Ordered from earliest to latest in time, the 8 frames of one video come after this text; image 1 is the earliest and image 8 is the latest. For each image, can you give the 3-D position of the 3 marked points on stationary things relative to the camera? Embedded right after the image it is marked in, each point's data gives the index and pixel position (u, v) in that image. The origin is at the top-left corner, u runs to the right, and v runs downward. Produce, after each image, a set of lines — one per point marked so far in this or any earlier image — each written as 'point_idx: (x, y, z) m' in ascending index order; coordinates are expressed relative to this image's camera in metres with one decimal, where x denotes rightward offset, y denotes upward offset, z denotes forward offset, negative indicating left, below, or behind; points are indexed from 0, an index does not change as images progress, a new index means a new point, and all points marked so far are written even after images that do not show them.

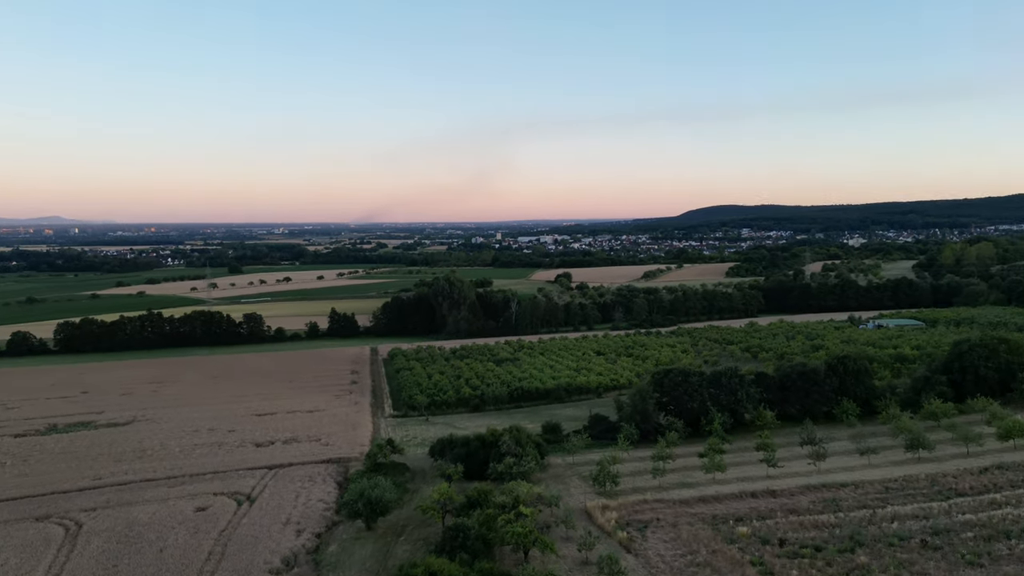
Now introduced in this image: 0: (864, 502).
0: (+8.7, -5.3, +18.7) m
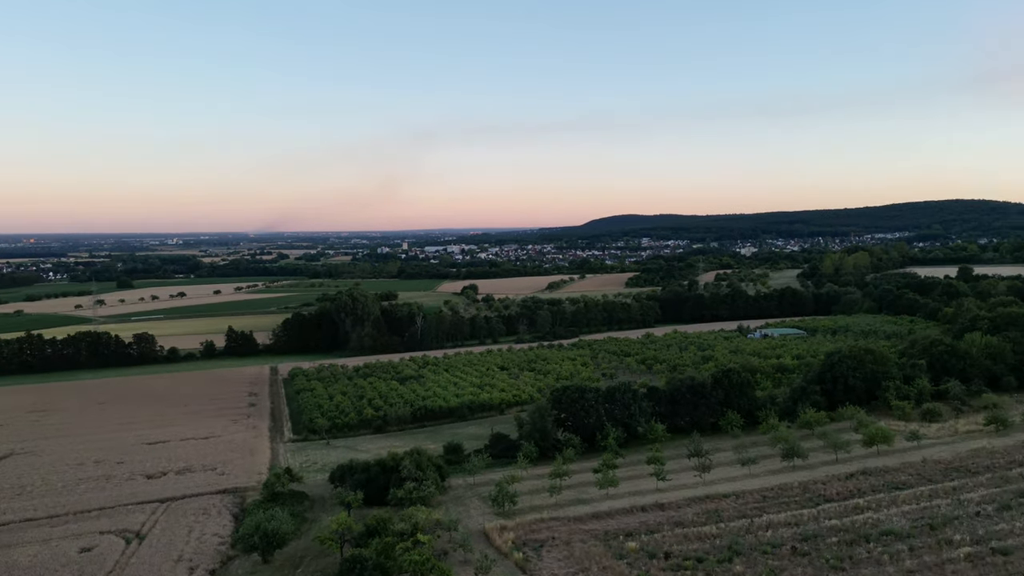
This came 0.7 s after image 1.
0: (+6.1, -5.9, +20.0) m
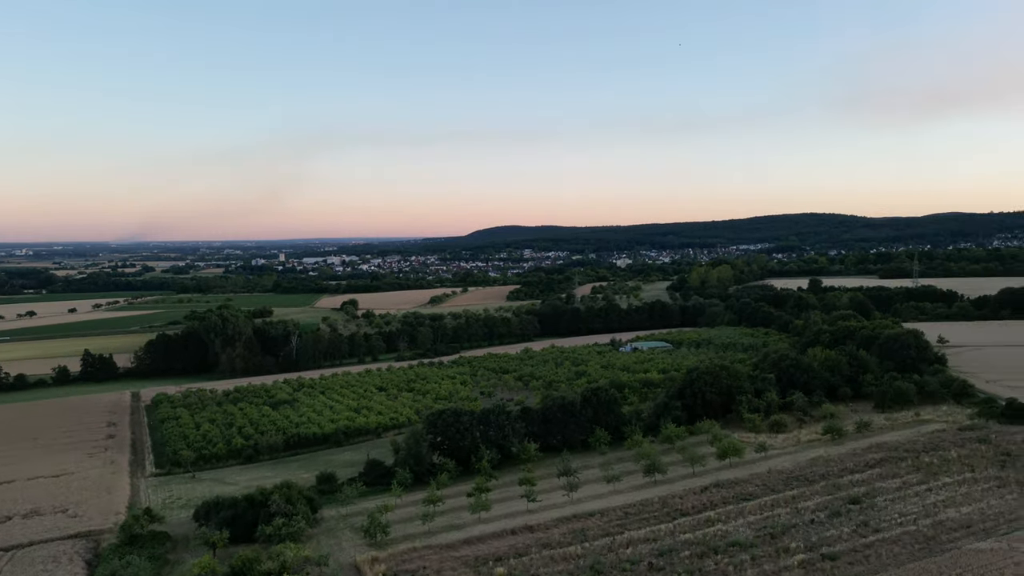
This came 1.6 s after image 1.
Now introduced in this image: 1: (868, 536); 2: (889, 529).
0: (+2.6, -6.7, +21.0) m
1: (+8.9, -6.2, +18.7) m
2: (+9.5, -6.1, +19.1) m
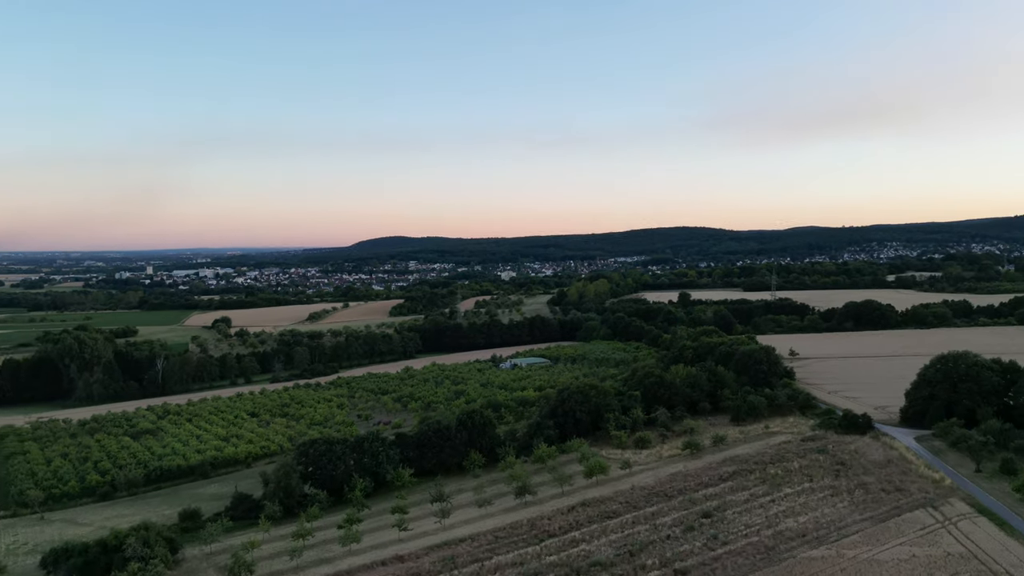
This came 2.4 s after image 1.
0: (-1.0, -7.6, +21.4) m
1: (+5.5, -7.0, +20.1) m
2: (+6.1, -6.9, +20.5) m
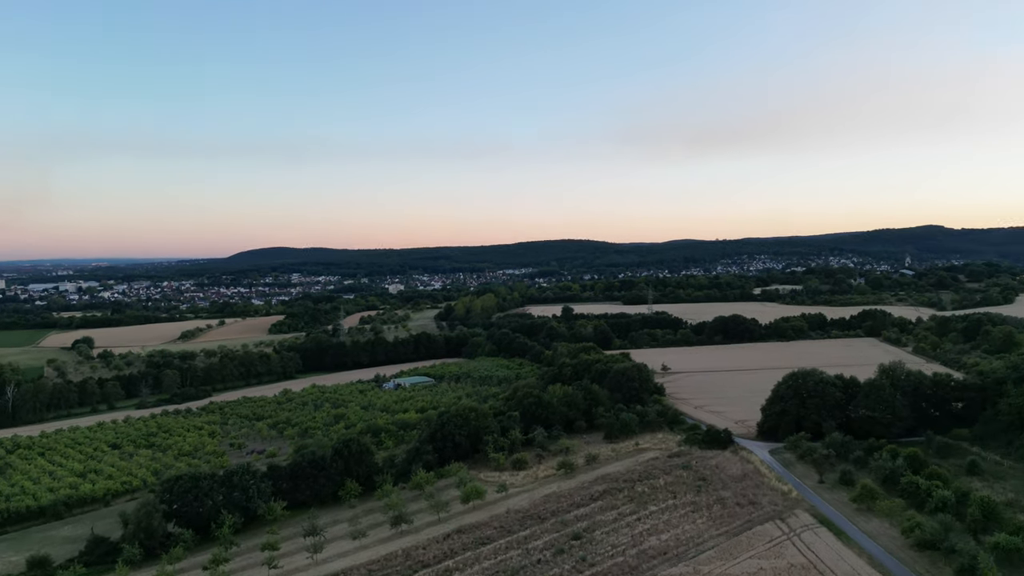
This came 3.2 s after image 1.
0: (-4.6, -8.5, +21.2) m
1: (+2.0, -7.8, +20.9) m
2: (+2.6, -7.8, +21.4) m
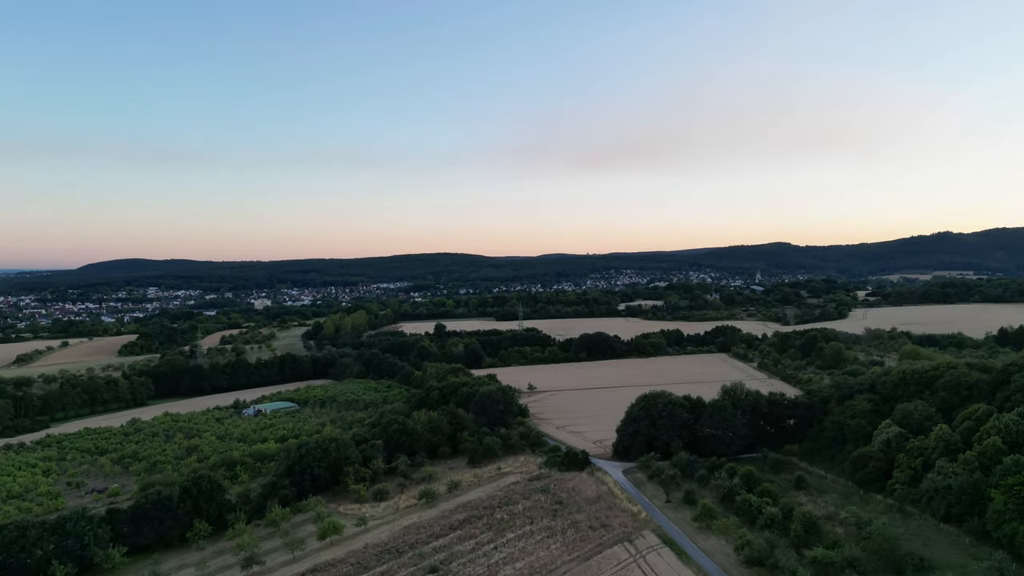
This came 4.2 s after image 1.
0: (-8.6, -9.5, +20.2) m
1: (-2.0, -8.8, +21.0) m
2: (-1.6, -8.8, +21.5) m
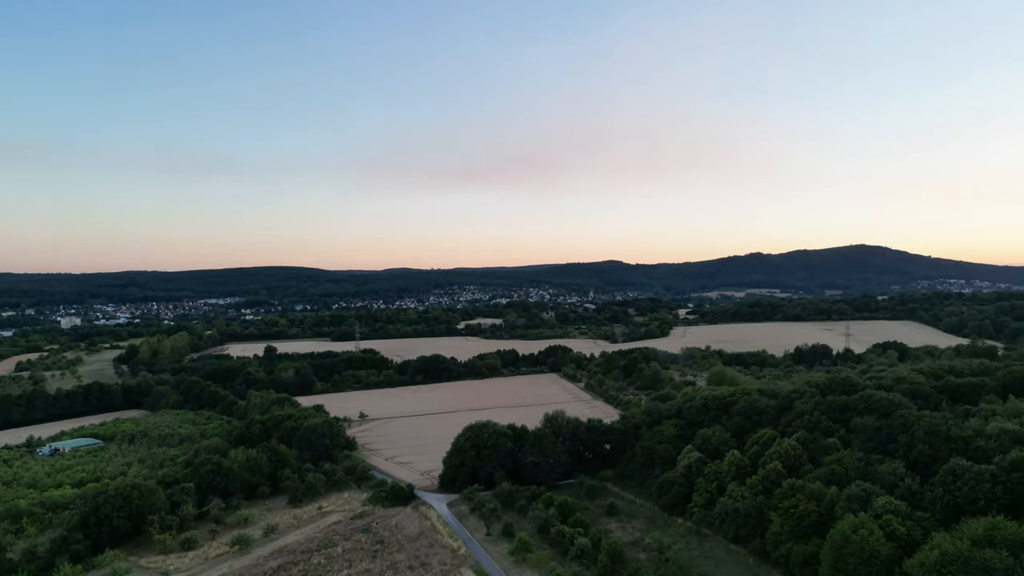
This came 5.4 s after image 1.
0: (-13.4, -10.7, +17.8) m
1: (-7.1, -10.1, +20.0) m
2: (-6.8, -10.0, +20.6) m
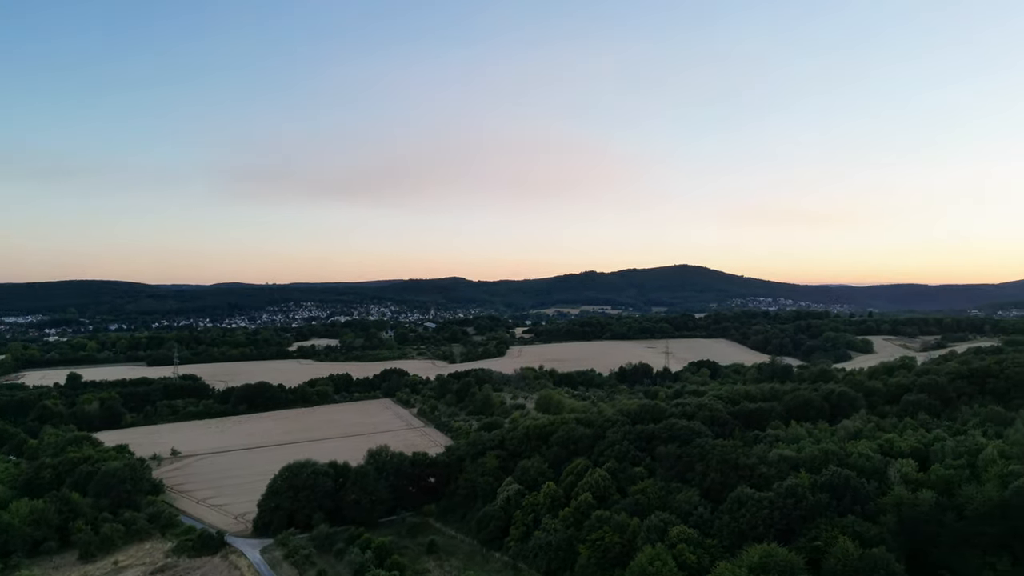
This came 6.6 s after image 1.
0: (-17.7, -11.8, +14.4) m
1: (-12.0, -11.2, +17.8) m
2: (-11.8, -11.2, +18.5) m
